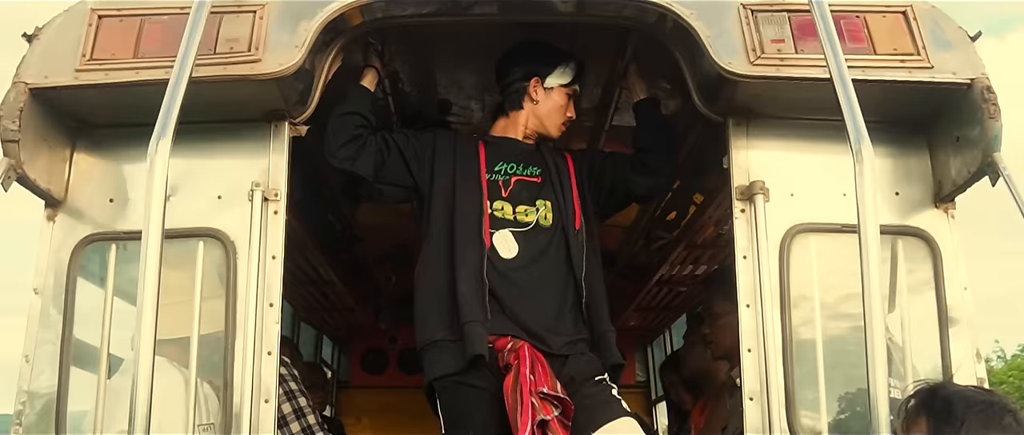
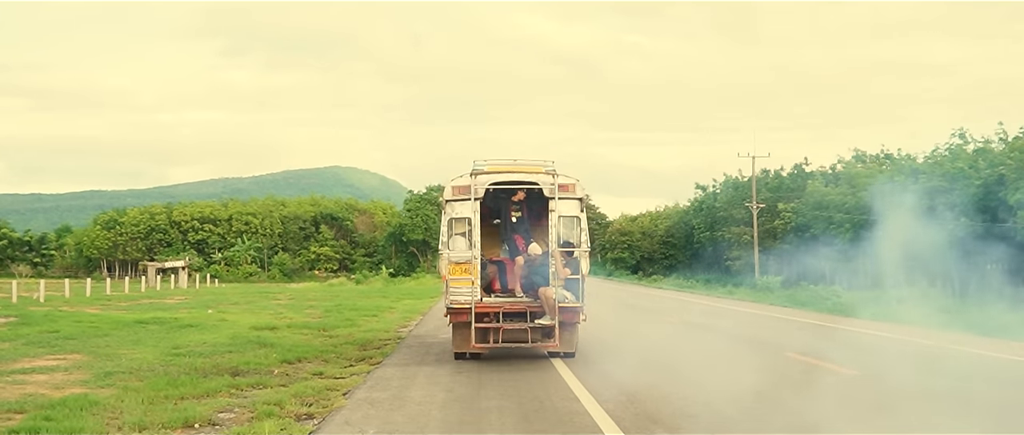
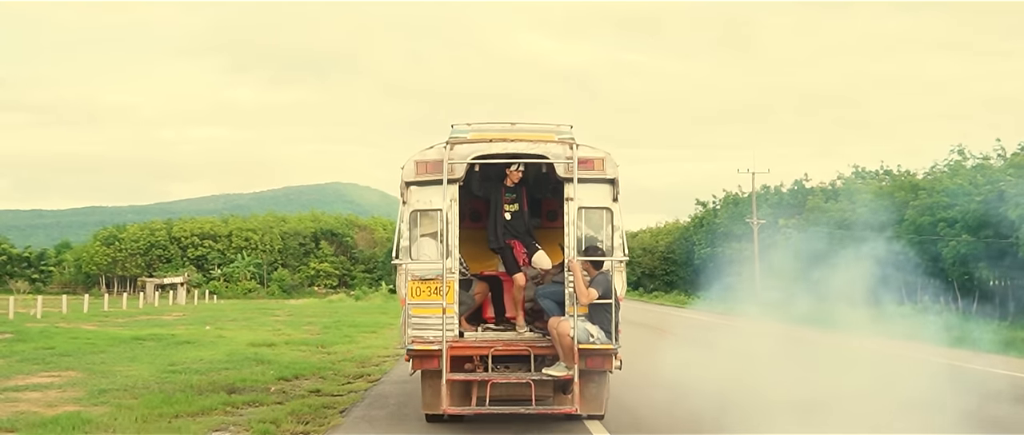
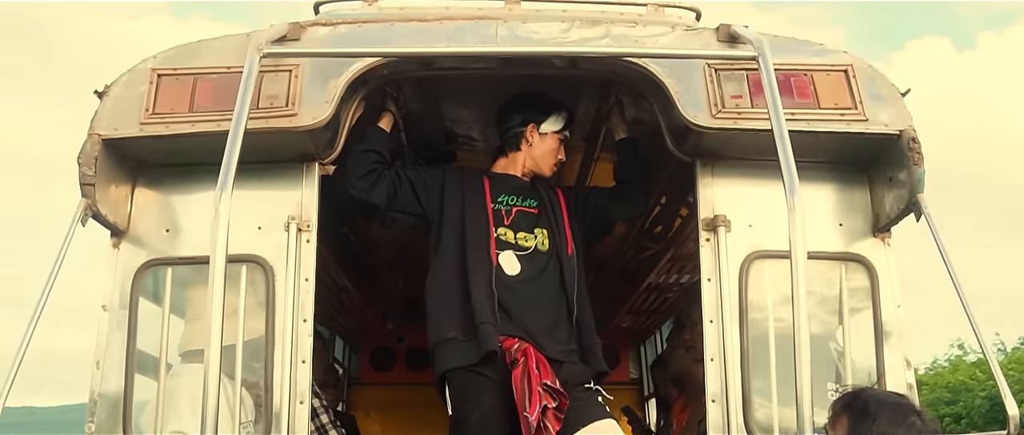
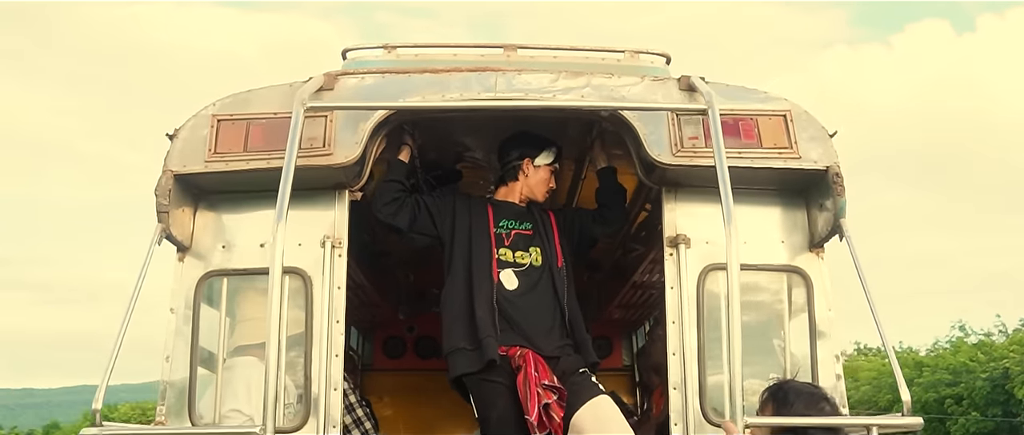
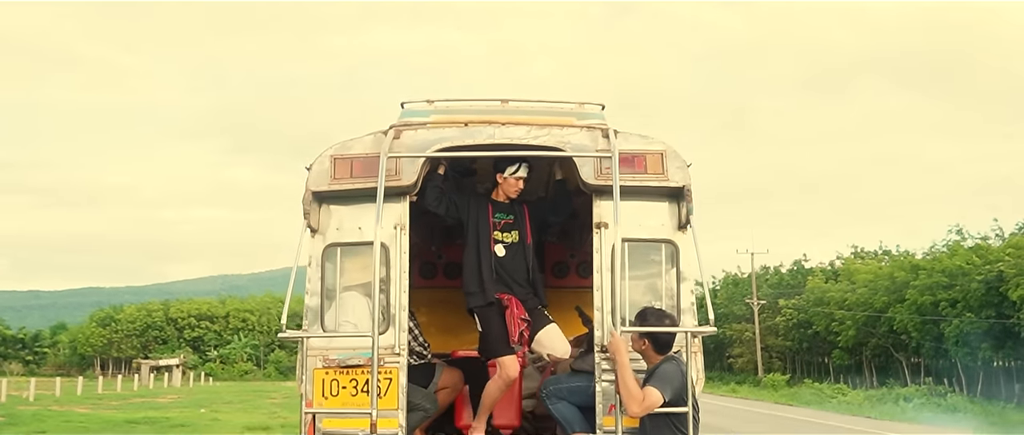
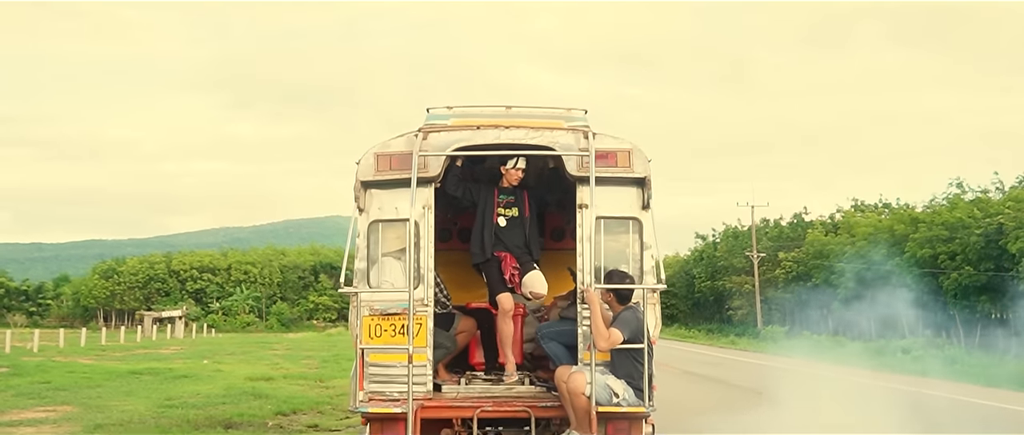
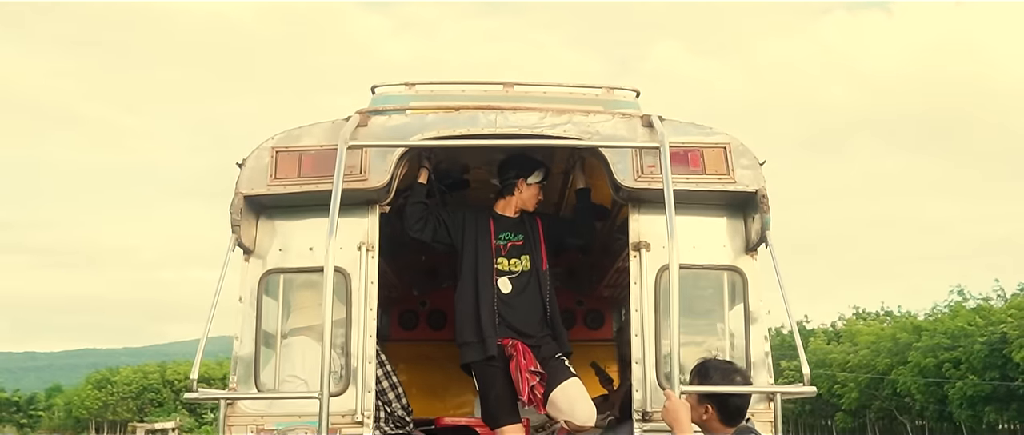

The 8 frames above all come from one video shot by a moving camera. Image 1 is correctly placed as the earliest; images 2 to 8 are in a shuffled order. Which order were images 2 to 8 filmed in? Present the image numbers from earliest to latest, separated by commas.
4, 5, 8, 6, 7, 3, 2
